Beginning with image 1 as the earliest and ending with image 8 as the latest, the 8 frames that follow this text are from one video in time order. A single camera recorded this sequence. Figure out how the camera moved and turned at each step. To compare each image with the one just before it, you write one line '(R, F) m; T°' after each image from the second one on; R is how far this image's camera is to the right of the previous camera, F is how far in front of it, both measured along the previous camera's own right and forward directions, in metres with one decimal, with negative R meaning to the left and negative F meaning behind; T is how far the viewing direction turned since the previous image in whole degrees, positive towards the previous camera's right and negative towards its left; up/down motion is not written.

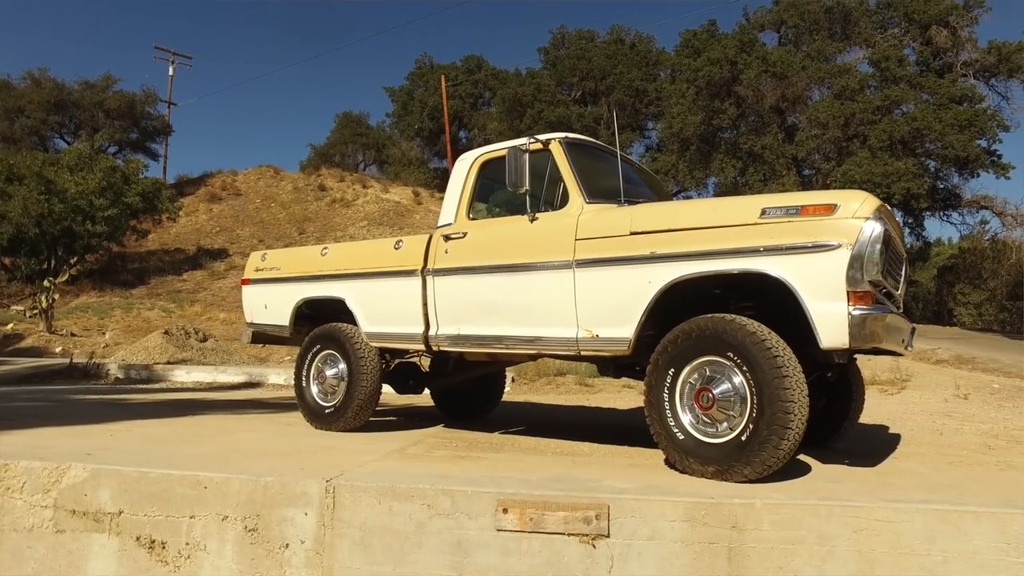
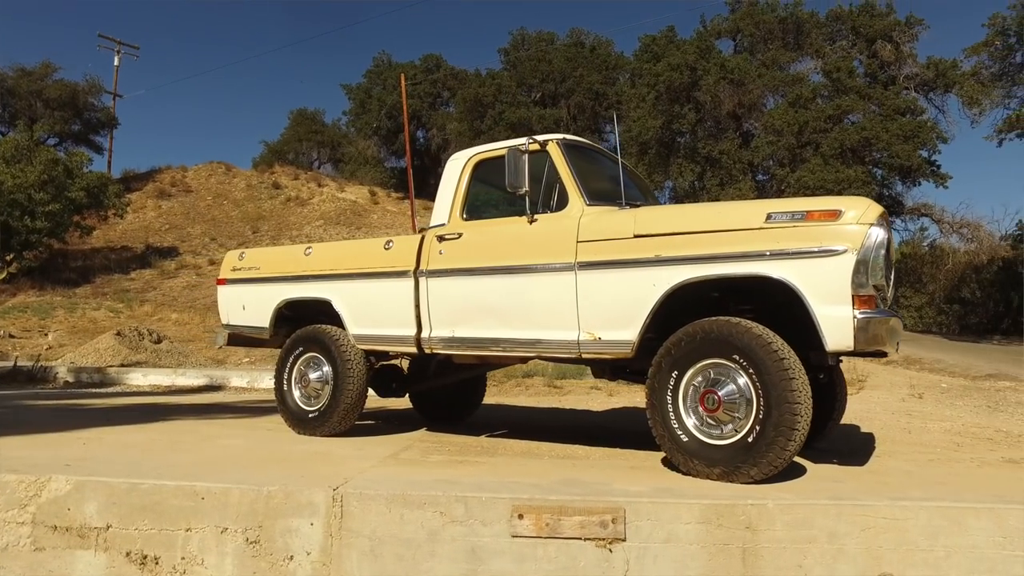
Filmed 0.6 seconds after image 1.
(-0.4, +0.1) m; +4°
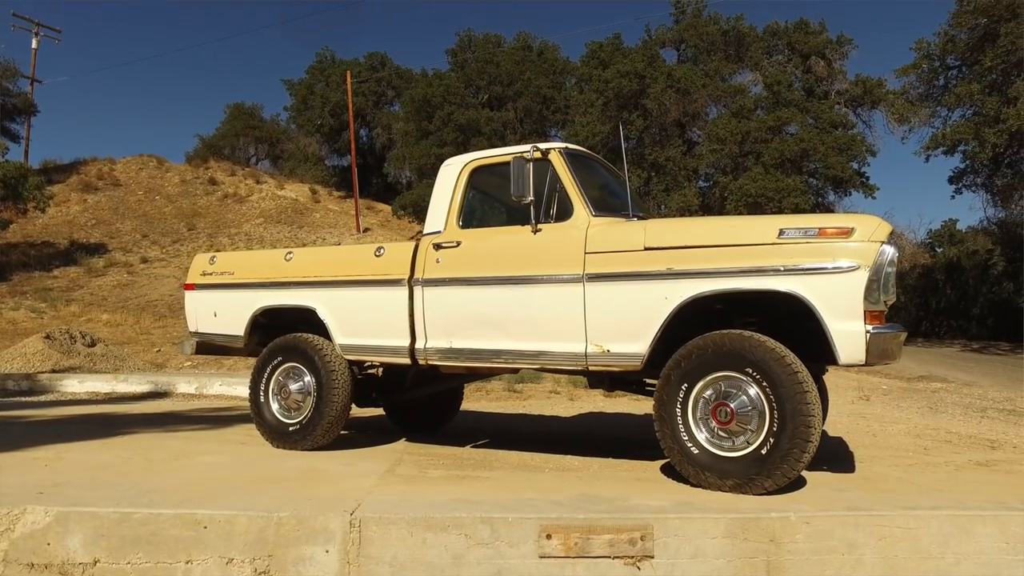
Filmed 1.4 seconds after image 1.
(-0.5, +0.1) m; +6°
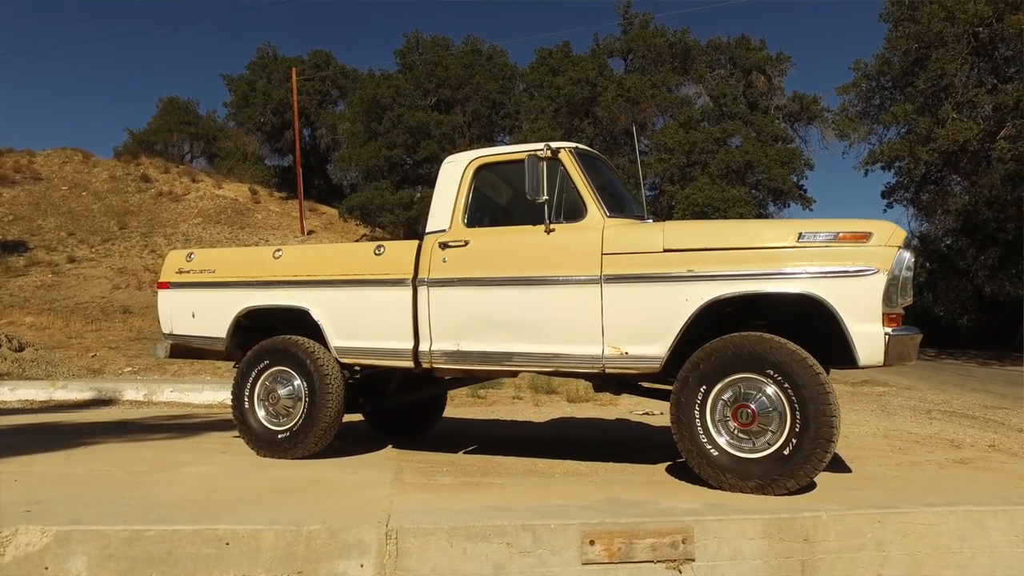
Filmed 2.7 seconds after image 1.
(-0.6, +0.1) m; +6°
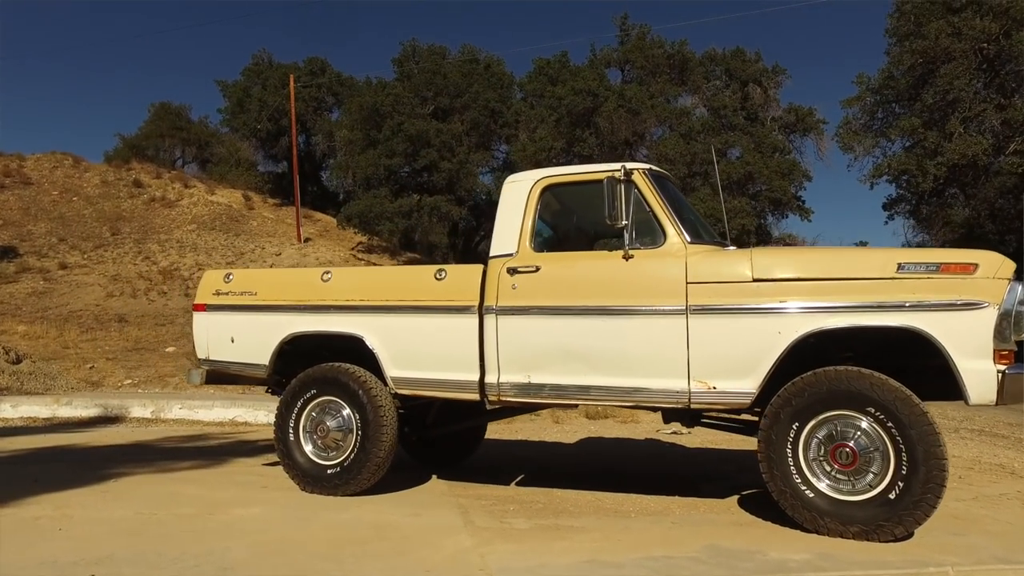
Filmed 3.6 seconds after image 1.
(-0.6, +0.3) m; +2°
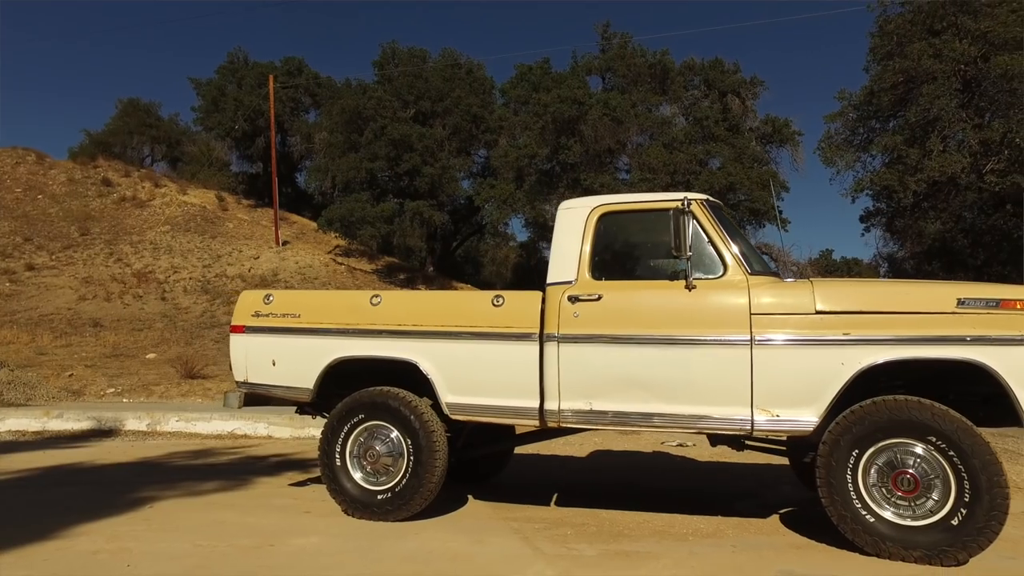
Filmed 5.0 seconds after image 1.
(-0.7, 0.0) m; +4°
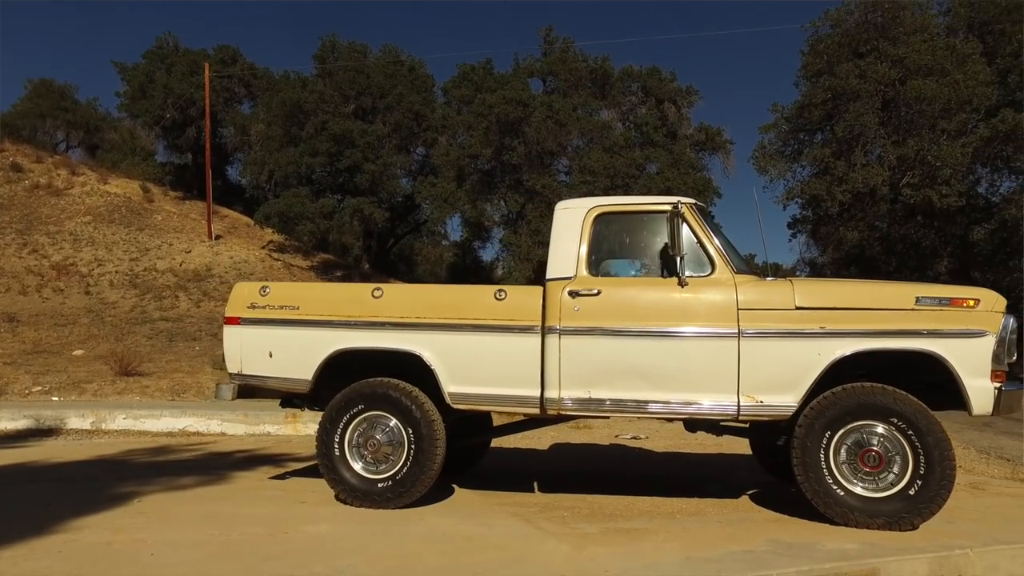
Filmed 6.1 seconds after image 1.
(-0.6, -0.2) m; +7°
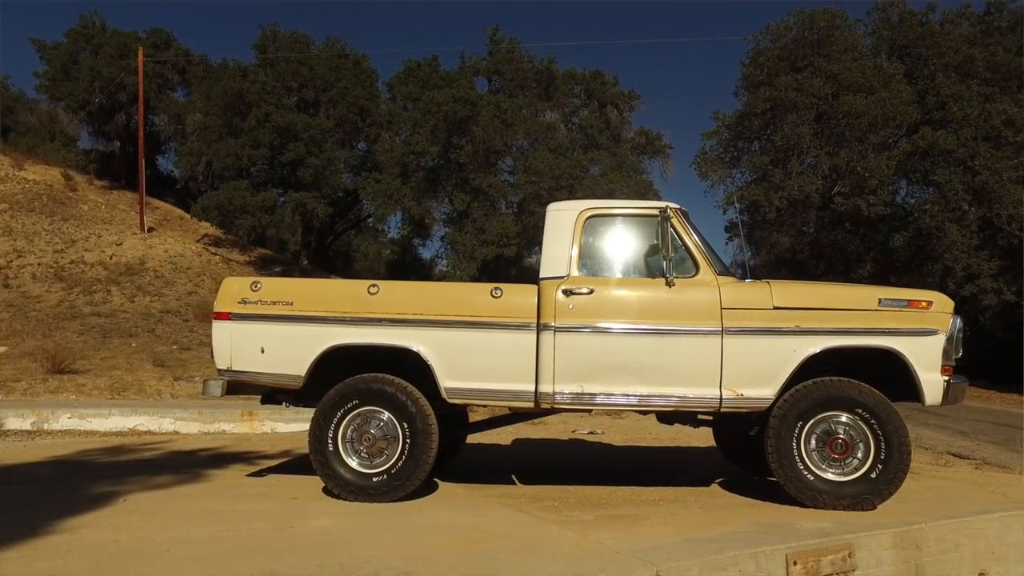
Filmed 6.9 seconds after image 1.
(-0.6, -0.1) m; +6°
